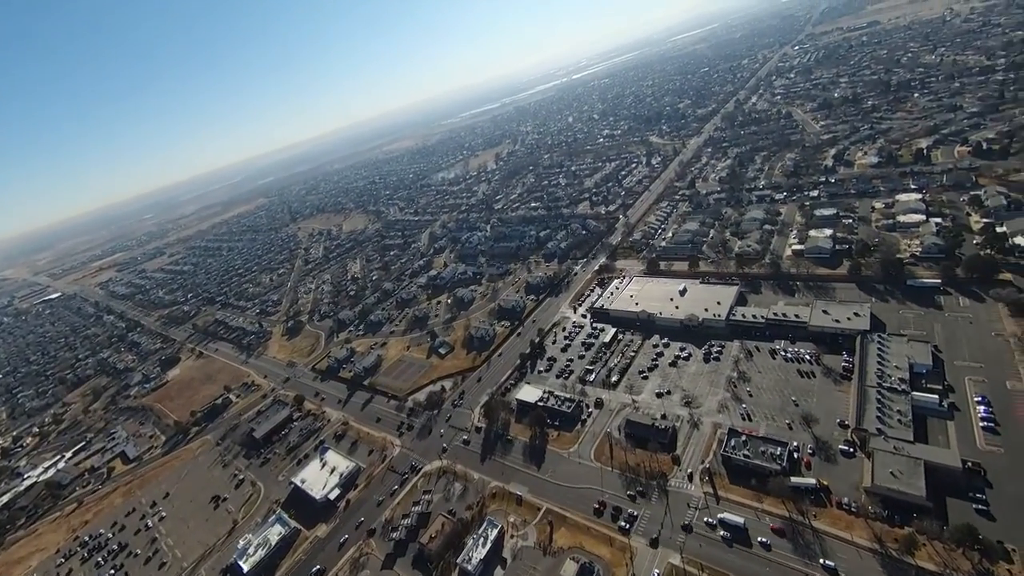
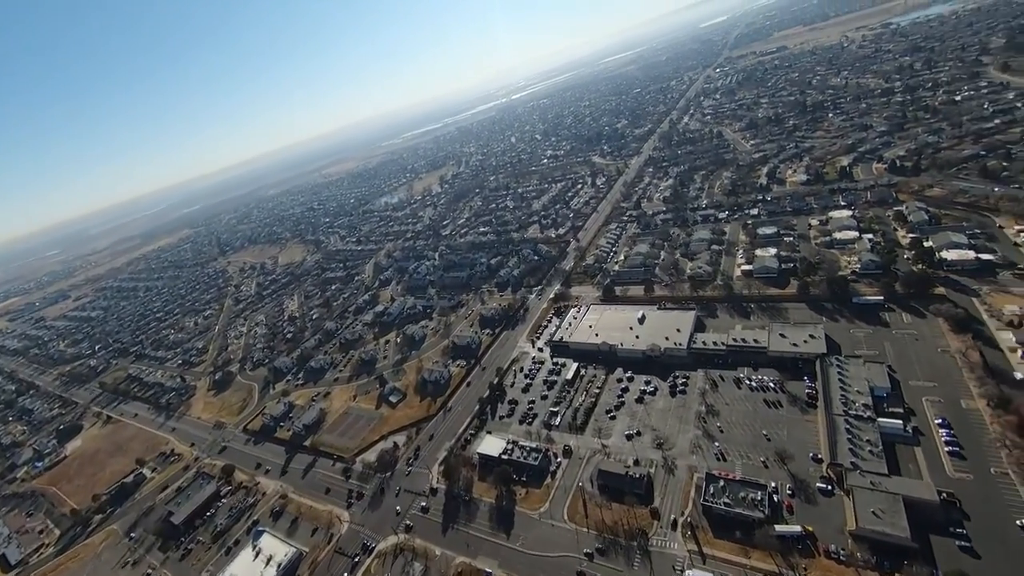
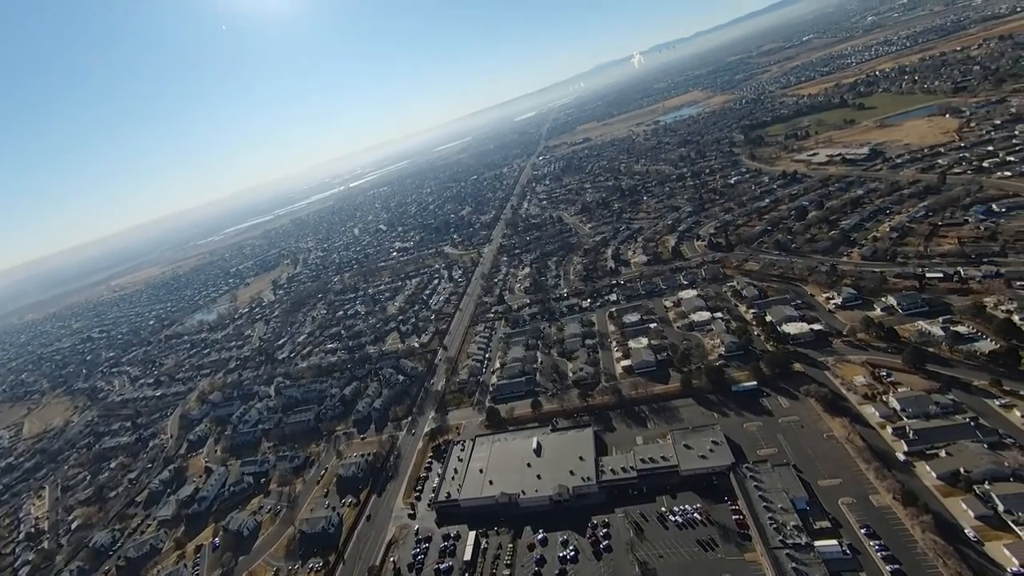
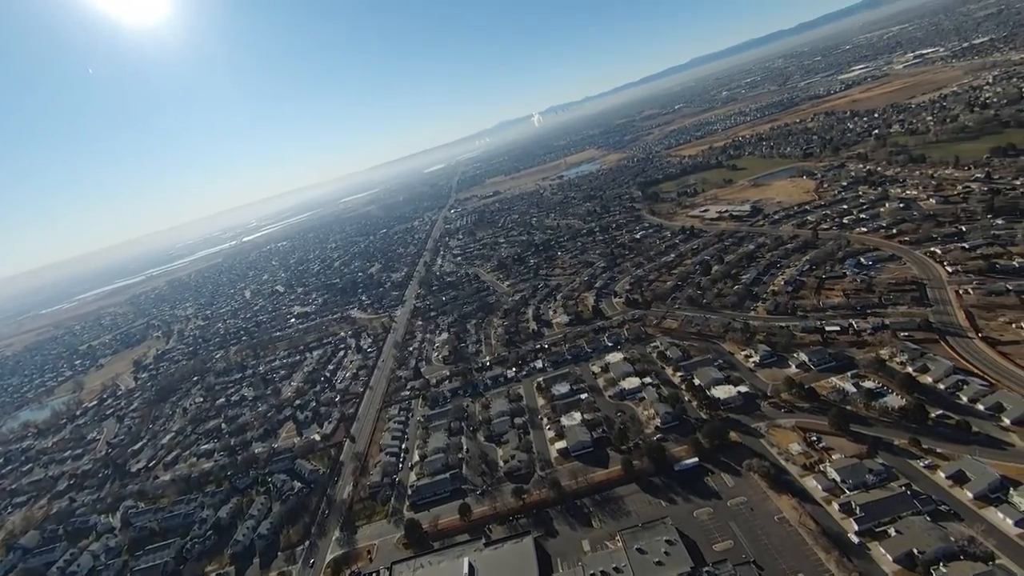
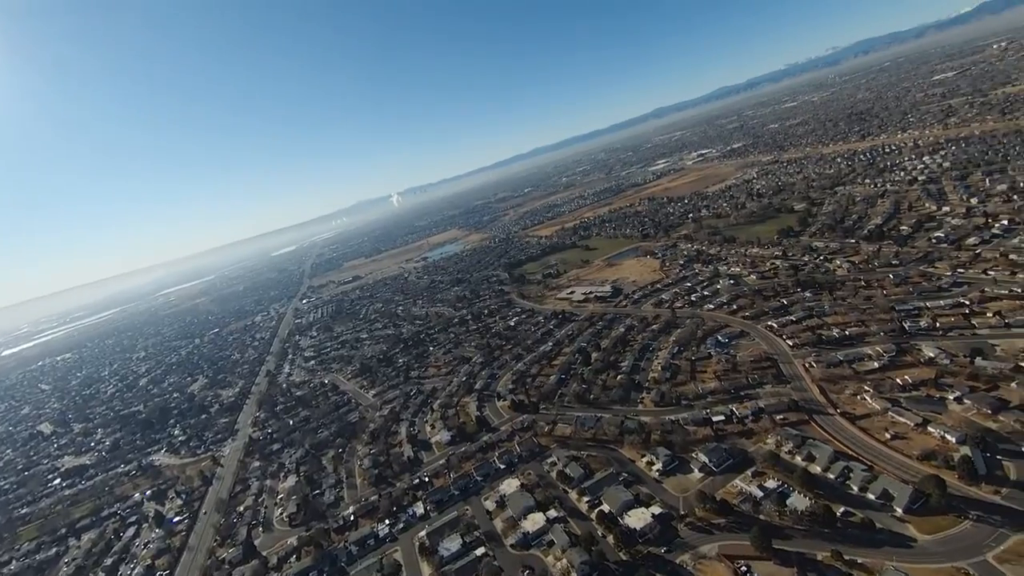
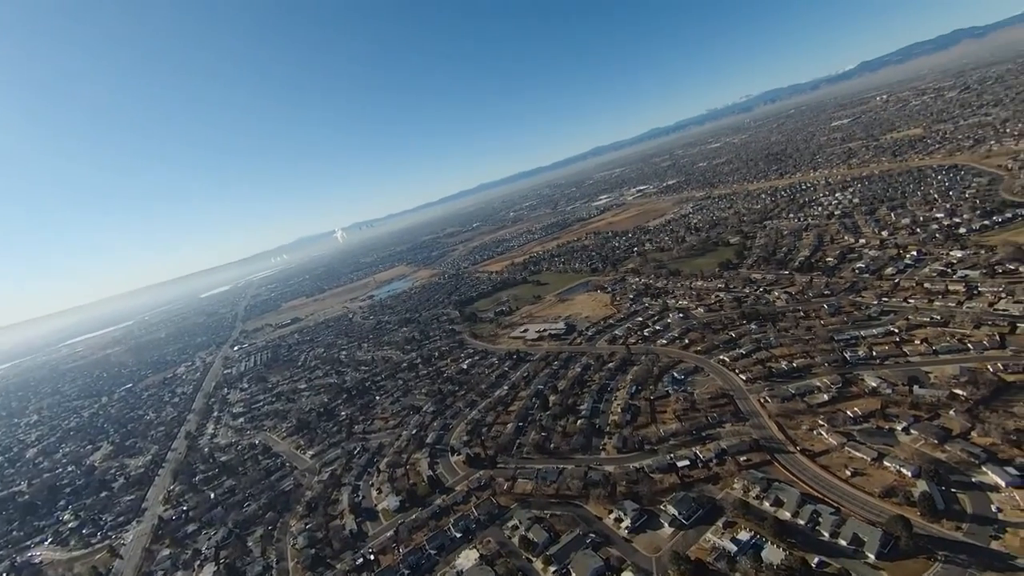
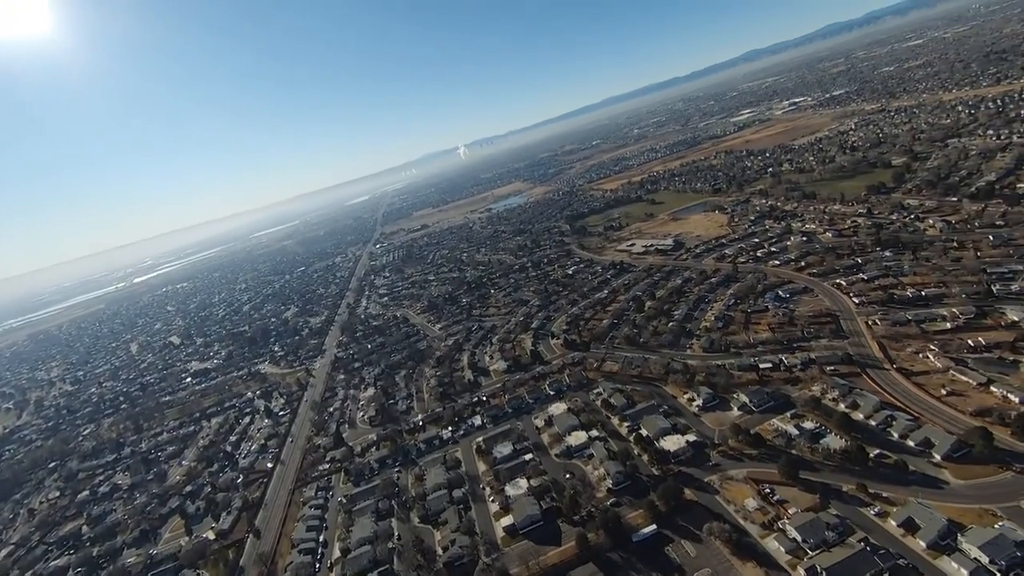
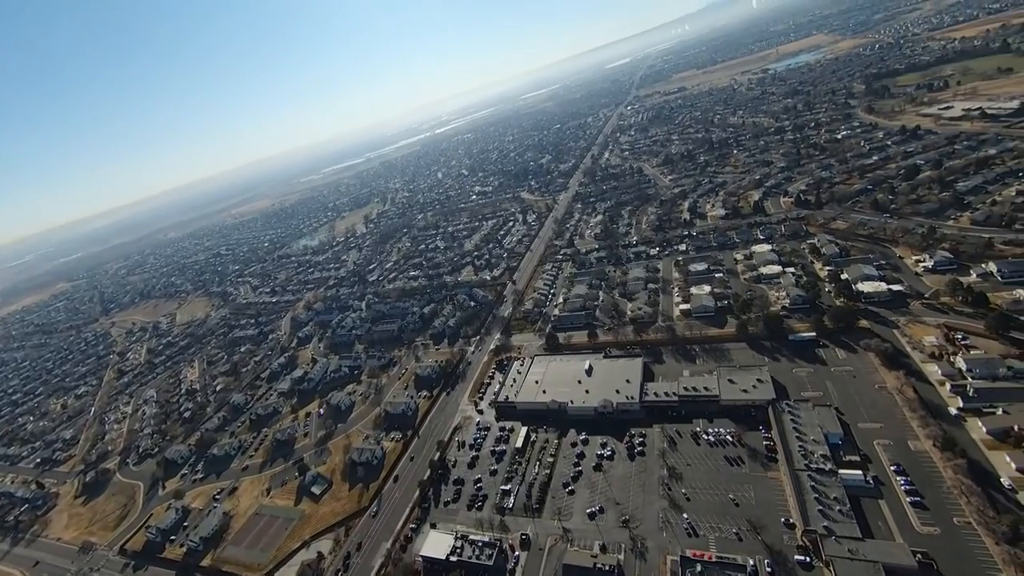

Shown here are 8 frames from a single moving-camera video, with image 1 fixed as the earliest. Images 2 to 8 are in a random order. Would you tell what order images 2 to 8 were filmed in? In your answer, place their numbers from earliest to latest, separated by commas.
2, 8, 3, 4, 7, 5, 6
